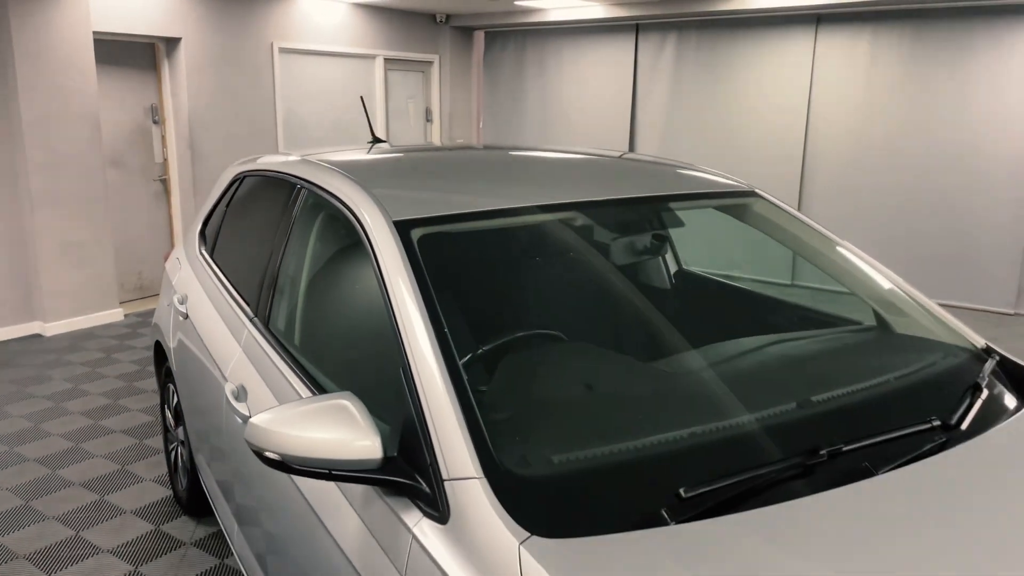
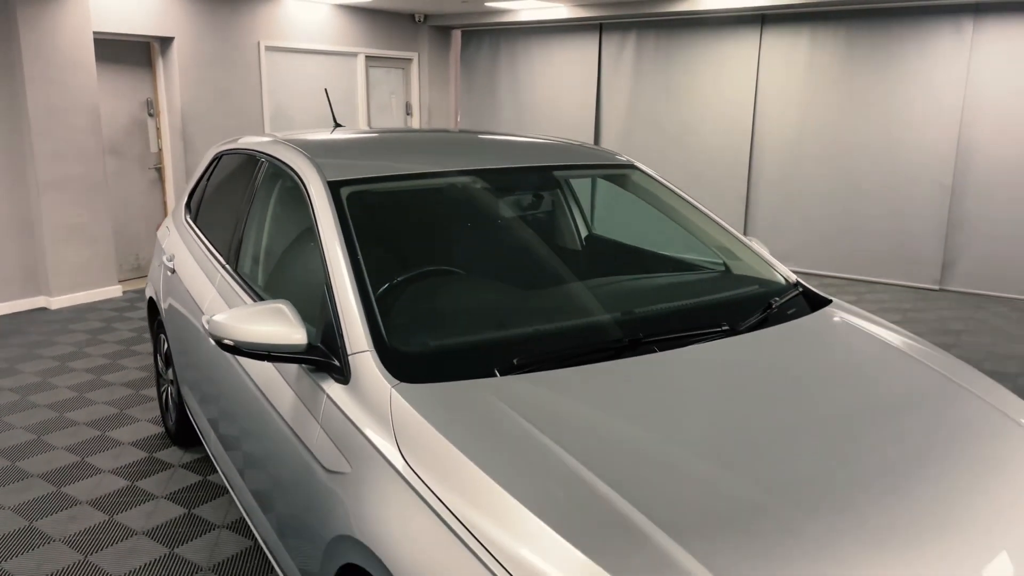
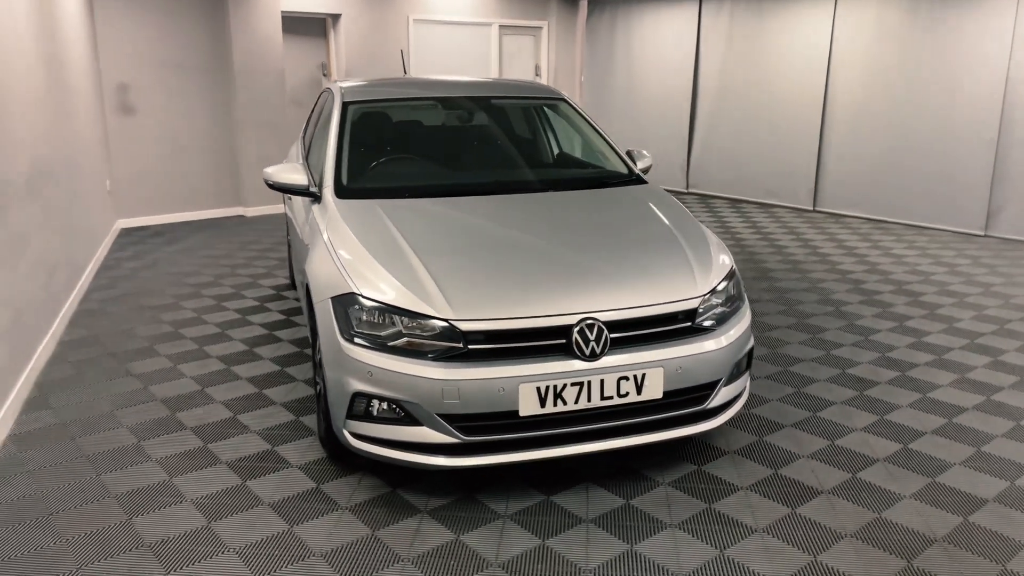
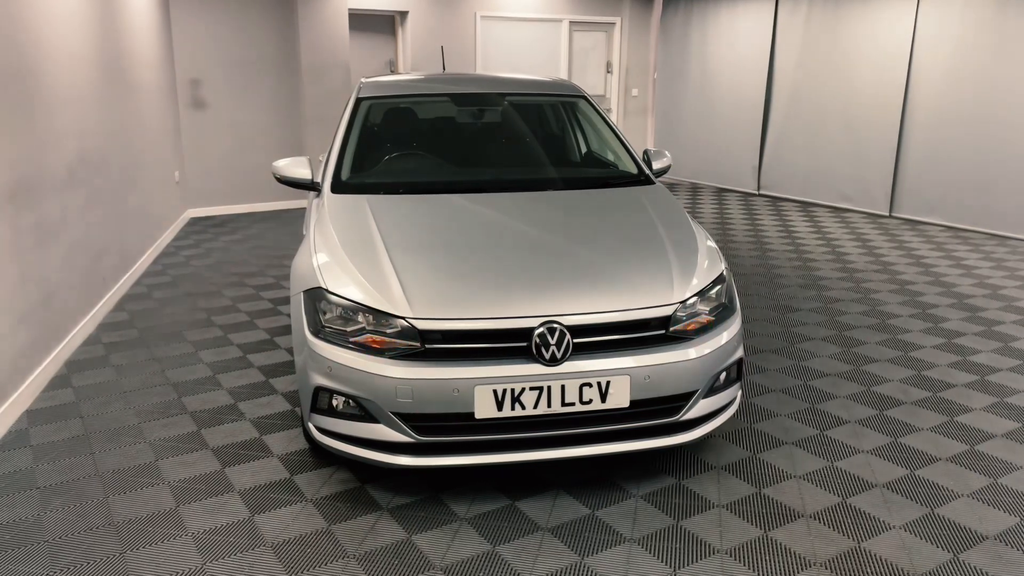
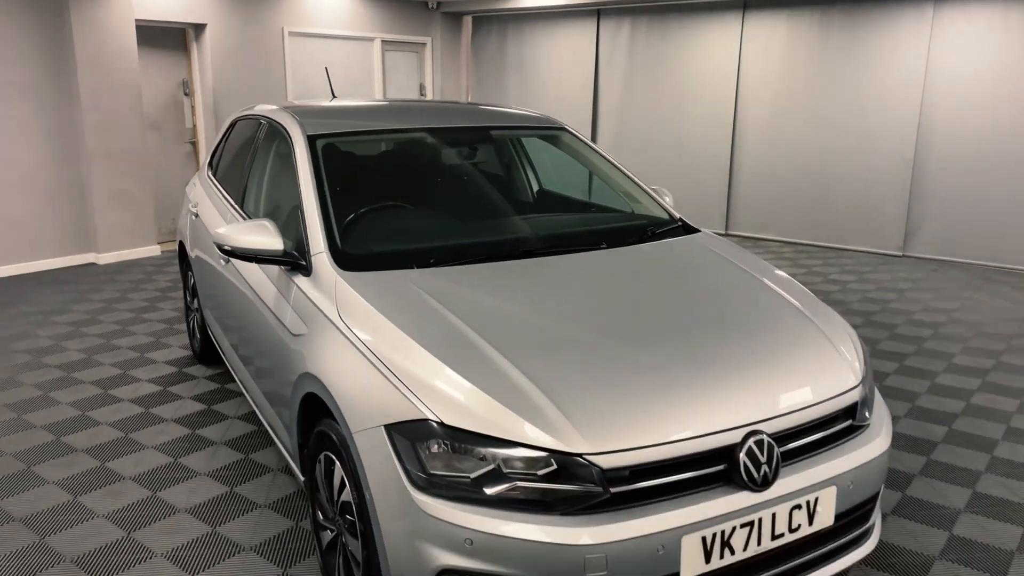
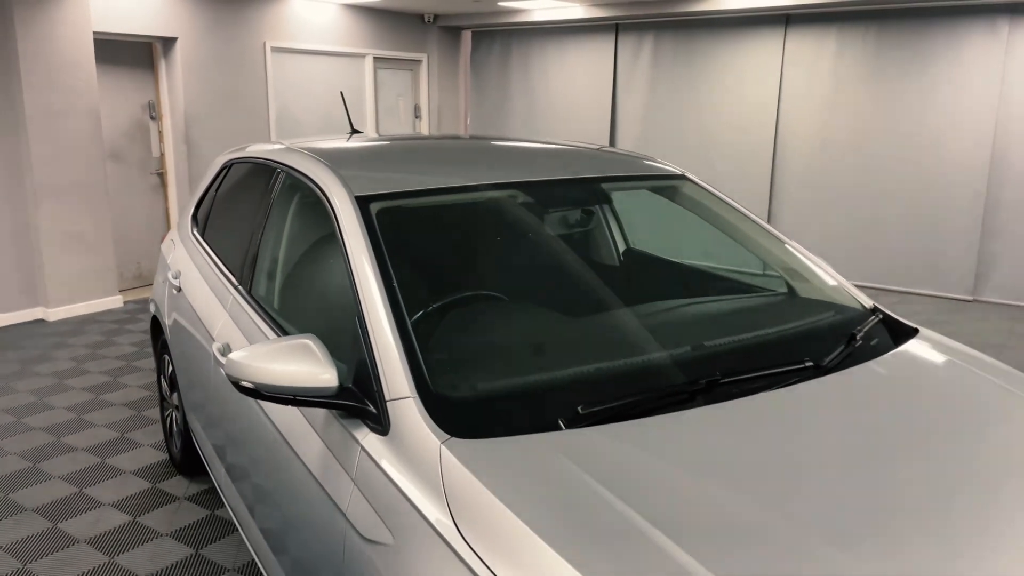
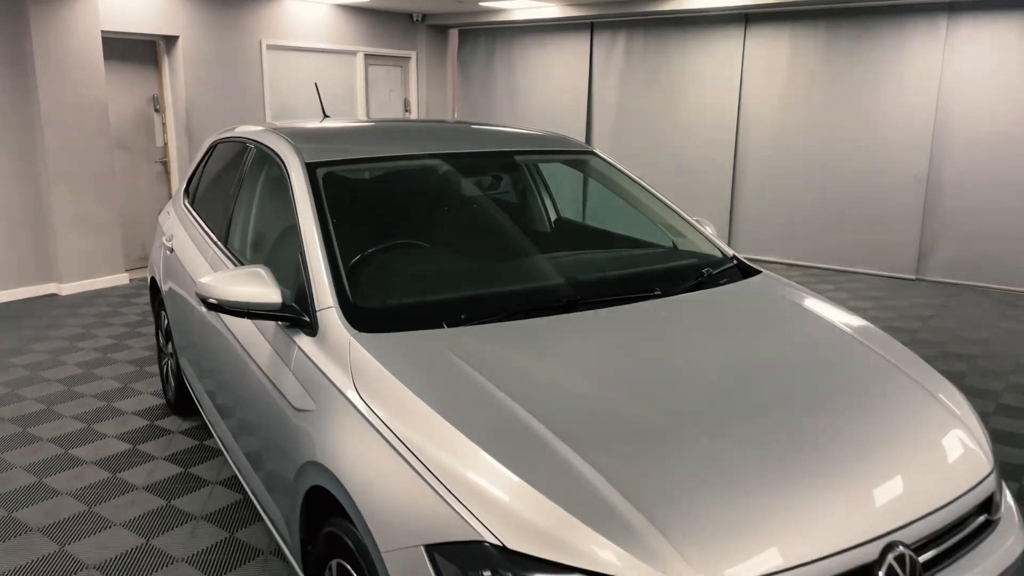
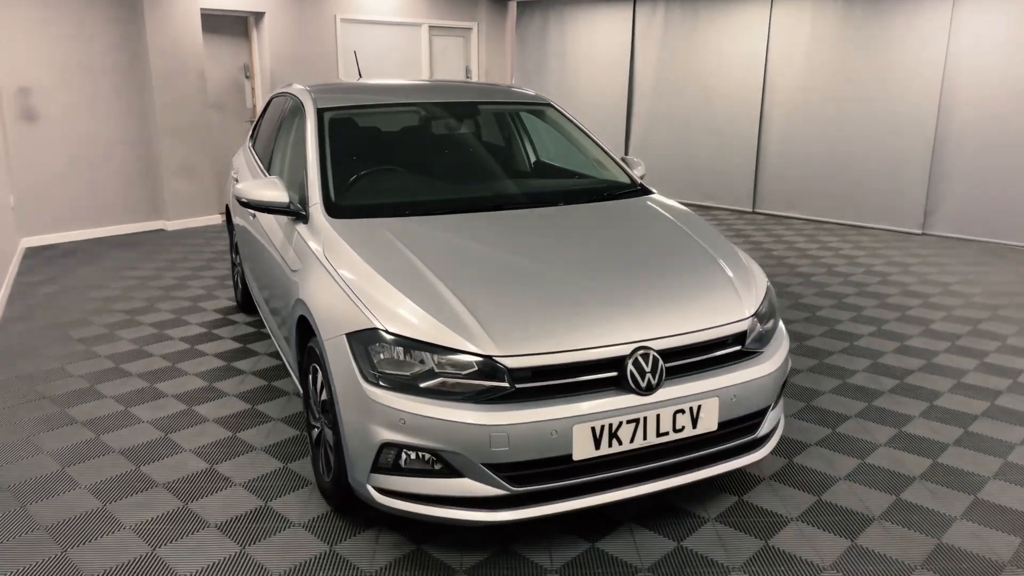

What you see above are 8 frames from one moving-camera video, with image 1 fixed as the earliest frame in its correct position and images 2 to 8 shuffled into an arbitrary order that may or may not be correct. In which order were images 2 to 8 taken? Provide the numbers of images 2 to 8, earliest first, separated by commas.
6, 2, 7, 5, 8, 3, 4
